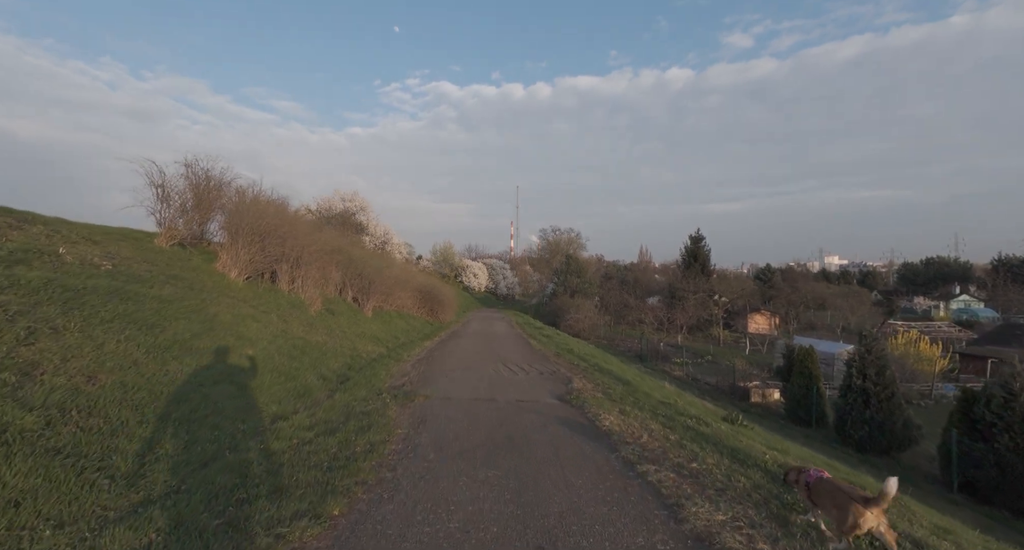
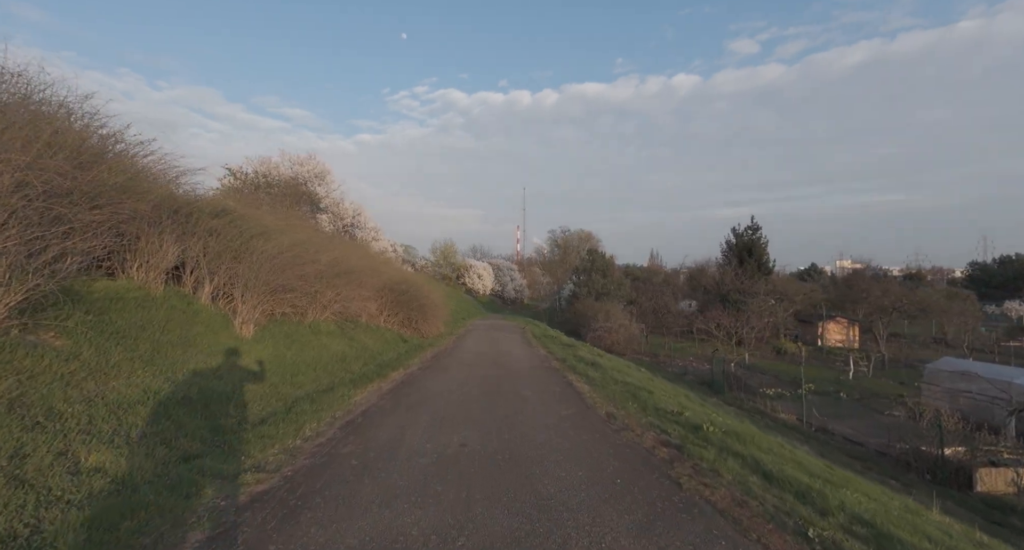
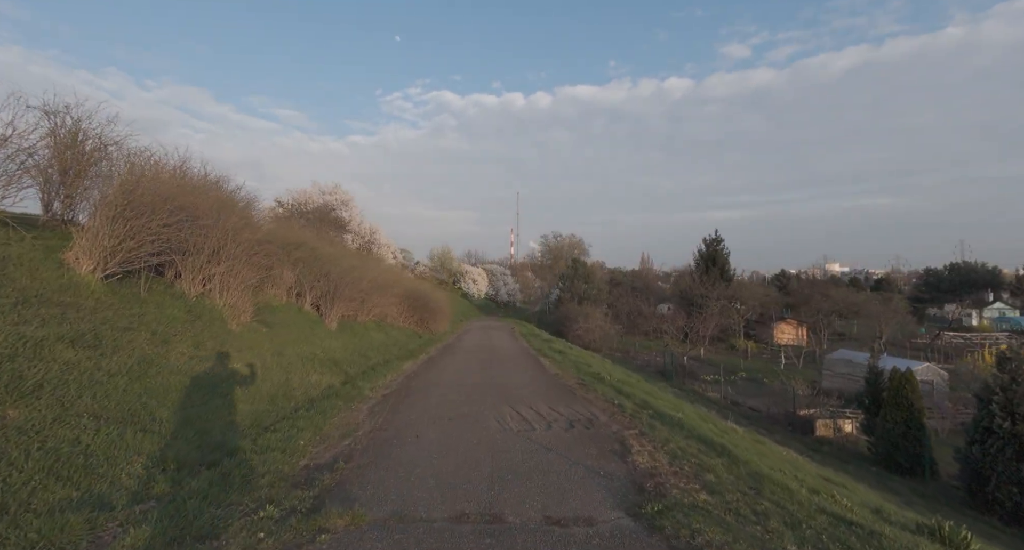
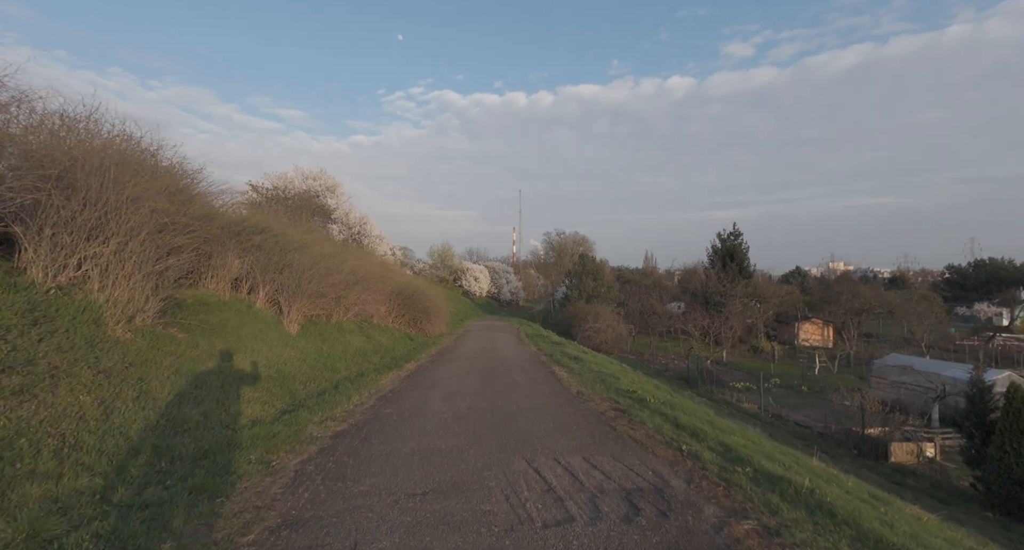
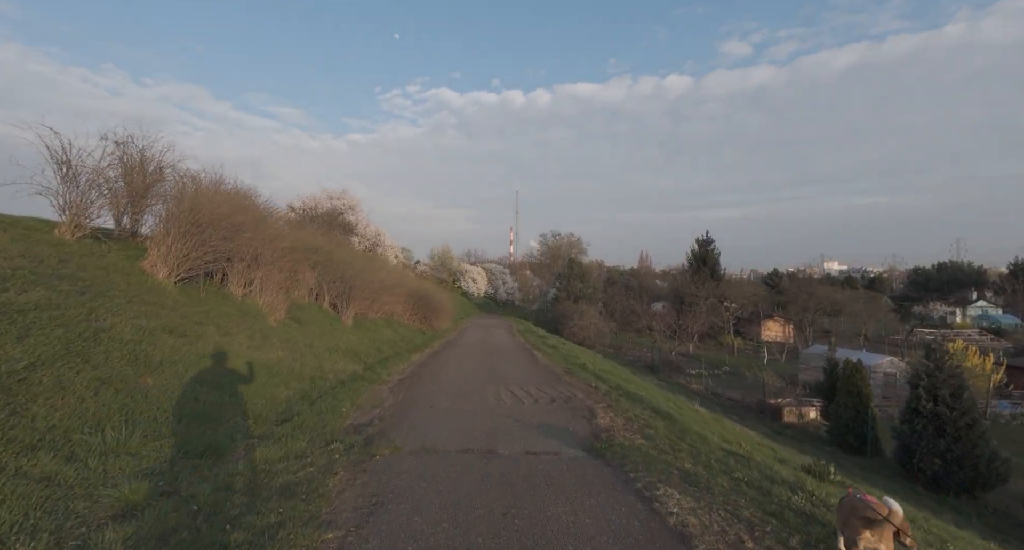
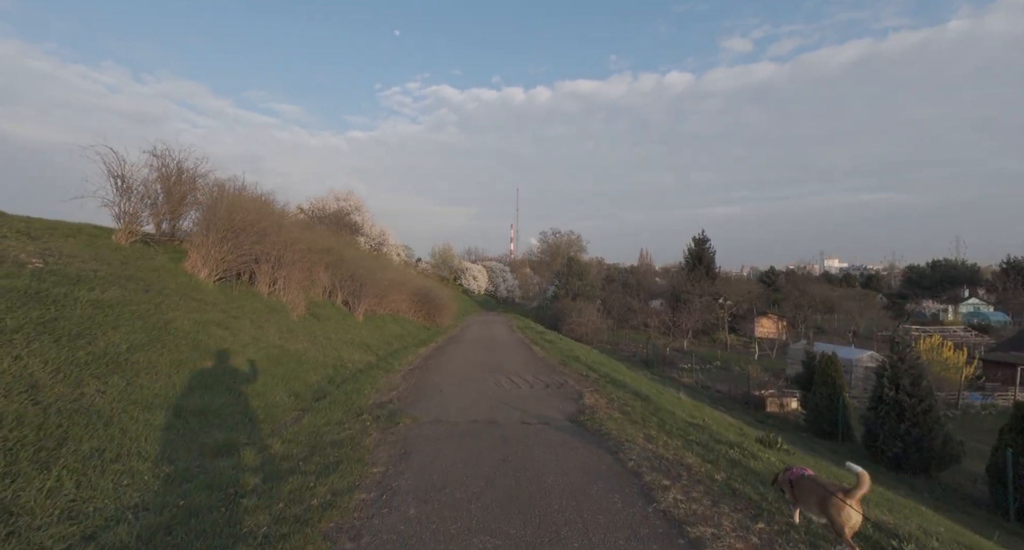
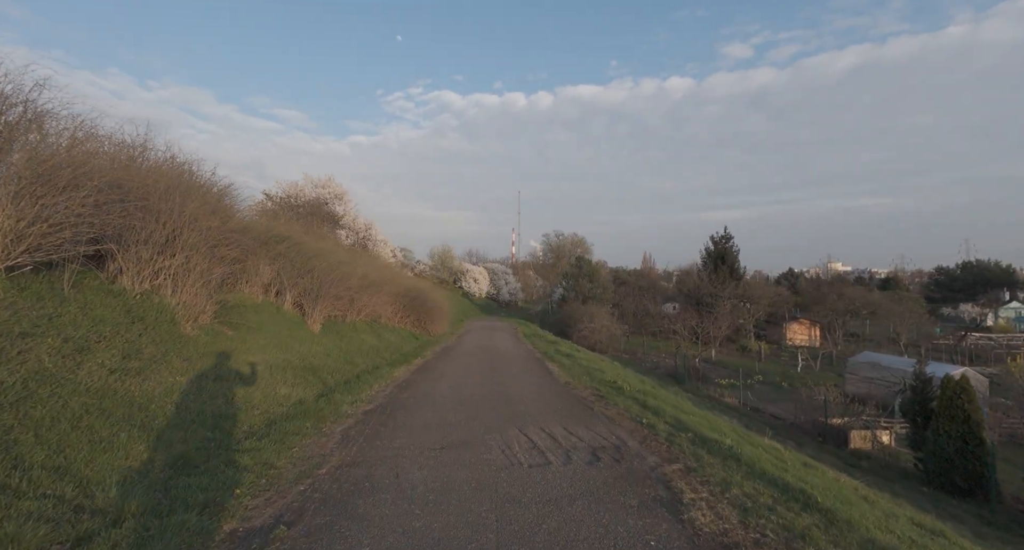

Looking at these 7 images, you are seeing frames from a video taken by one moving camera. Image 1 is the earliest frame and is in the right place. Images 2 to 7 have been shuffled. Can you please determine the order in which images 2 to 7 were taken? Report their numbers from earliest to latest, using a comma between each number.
6, 5, 3, 7, 4, 2
